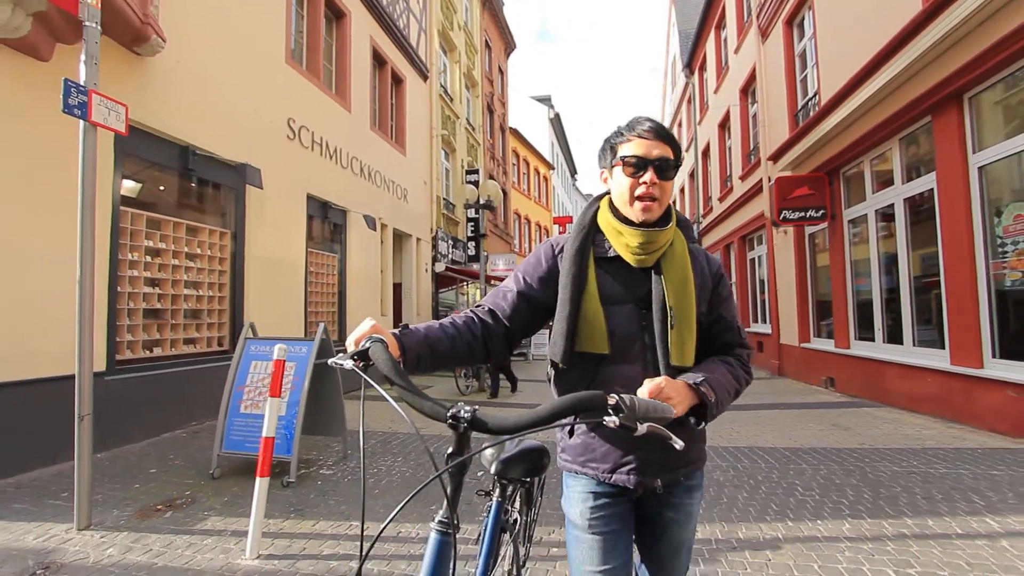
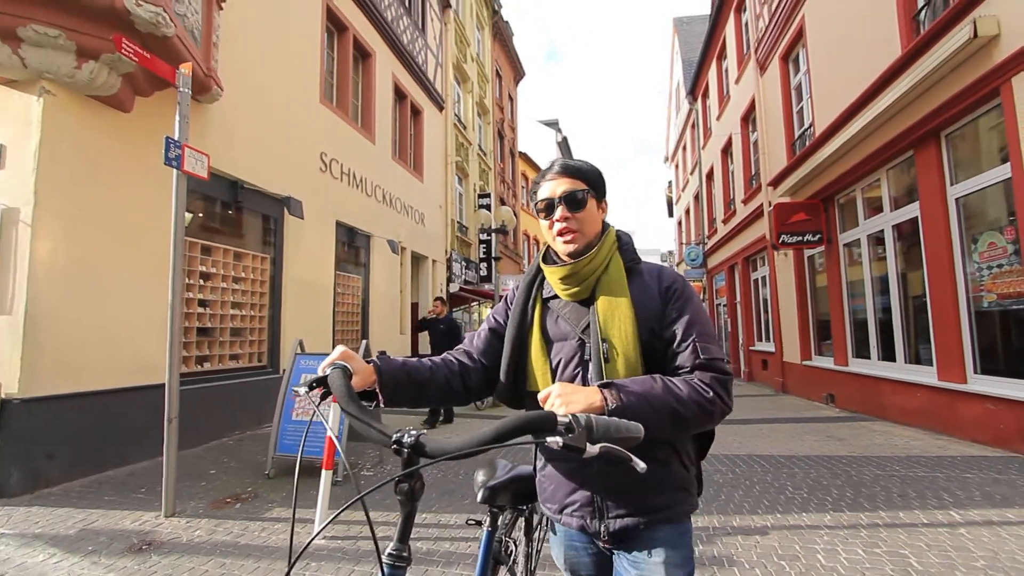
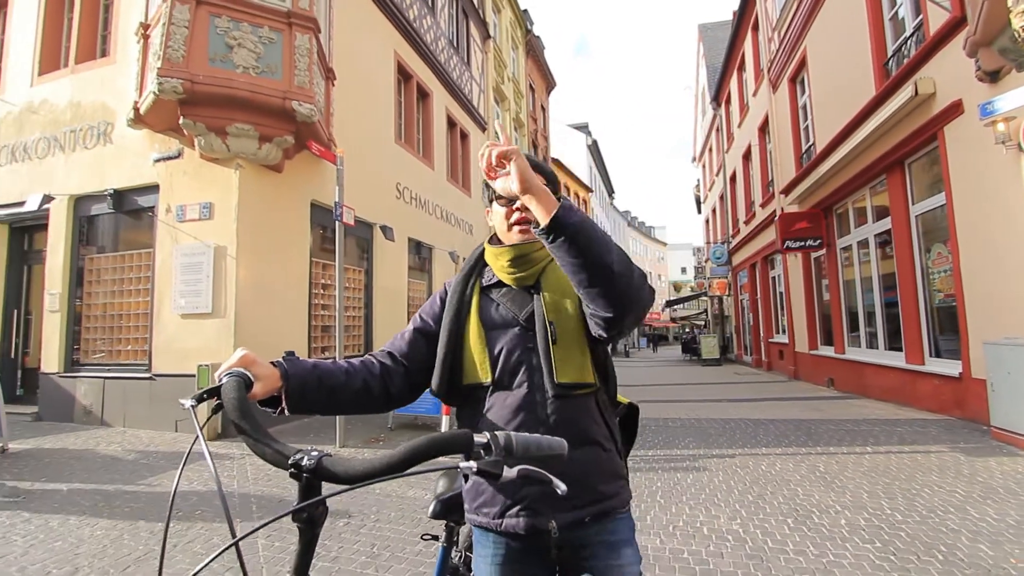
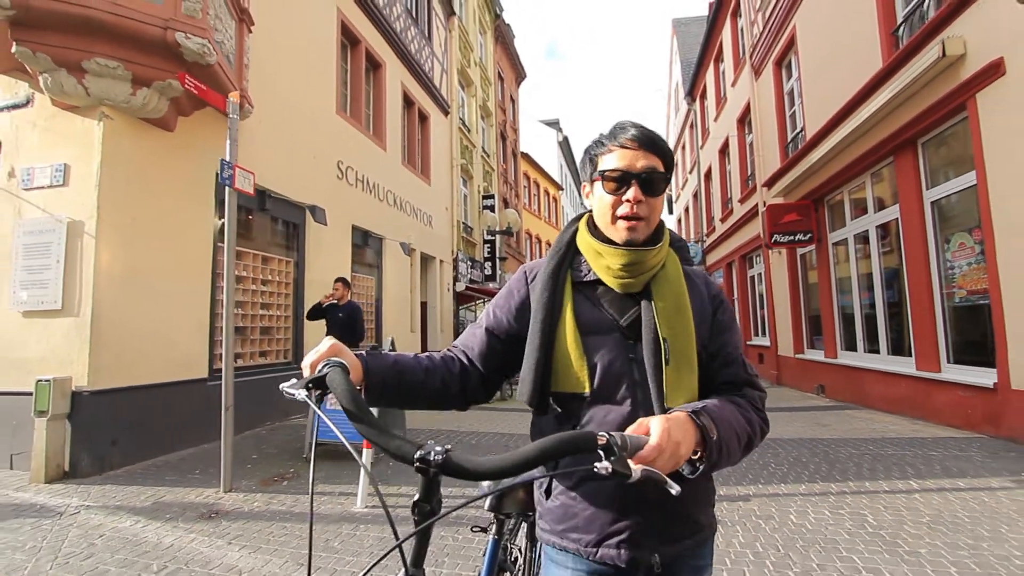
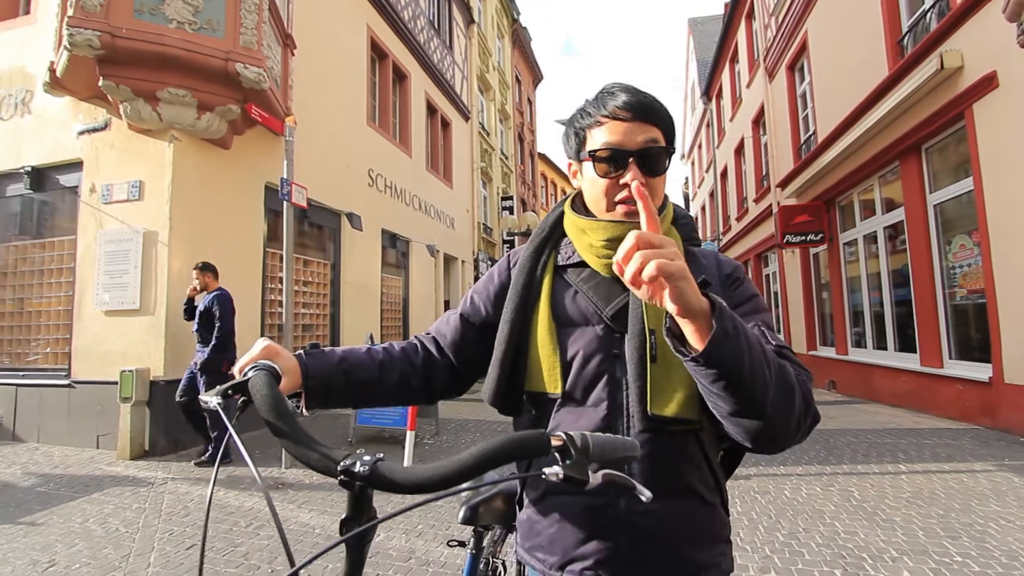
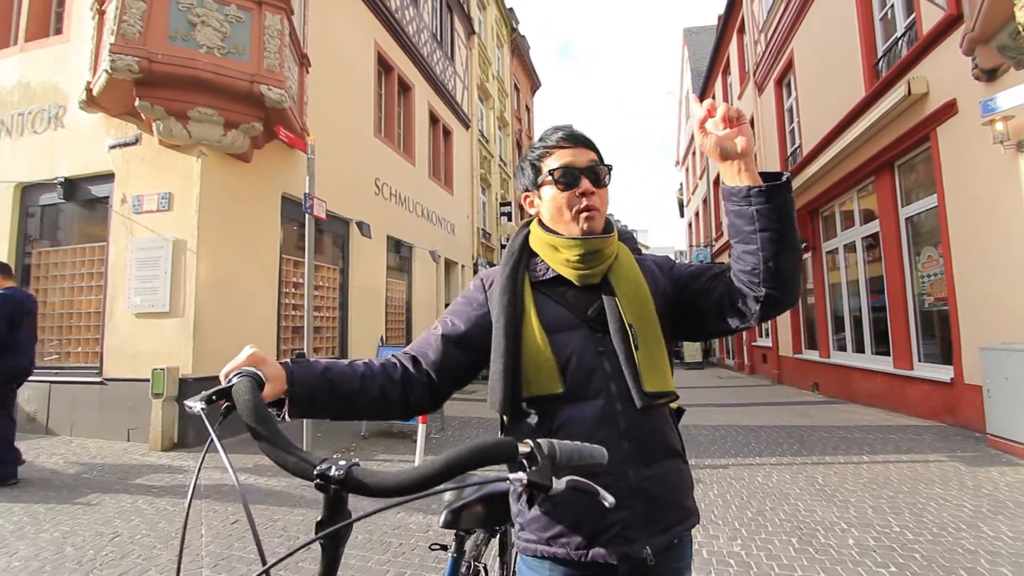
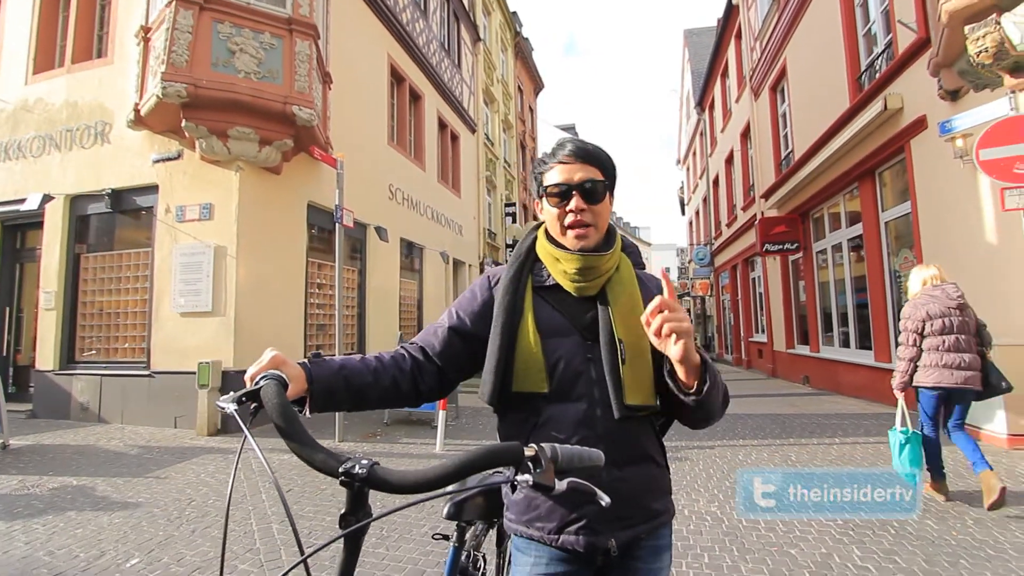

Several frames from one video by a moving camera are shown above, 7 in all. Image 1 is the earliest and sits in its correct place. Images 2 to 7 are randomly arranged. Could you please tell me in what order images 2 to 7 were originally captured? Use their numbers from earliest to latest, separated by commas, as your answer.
2, 4, 5, 6, 3, 7
